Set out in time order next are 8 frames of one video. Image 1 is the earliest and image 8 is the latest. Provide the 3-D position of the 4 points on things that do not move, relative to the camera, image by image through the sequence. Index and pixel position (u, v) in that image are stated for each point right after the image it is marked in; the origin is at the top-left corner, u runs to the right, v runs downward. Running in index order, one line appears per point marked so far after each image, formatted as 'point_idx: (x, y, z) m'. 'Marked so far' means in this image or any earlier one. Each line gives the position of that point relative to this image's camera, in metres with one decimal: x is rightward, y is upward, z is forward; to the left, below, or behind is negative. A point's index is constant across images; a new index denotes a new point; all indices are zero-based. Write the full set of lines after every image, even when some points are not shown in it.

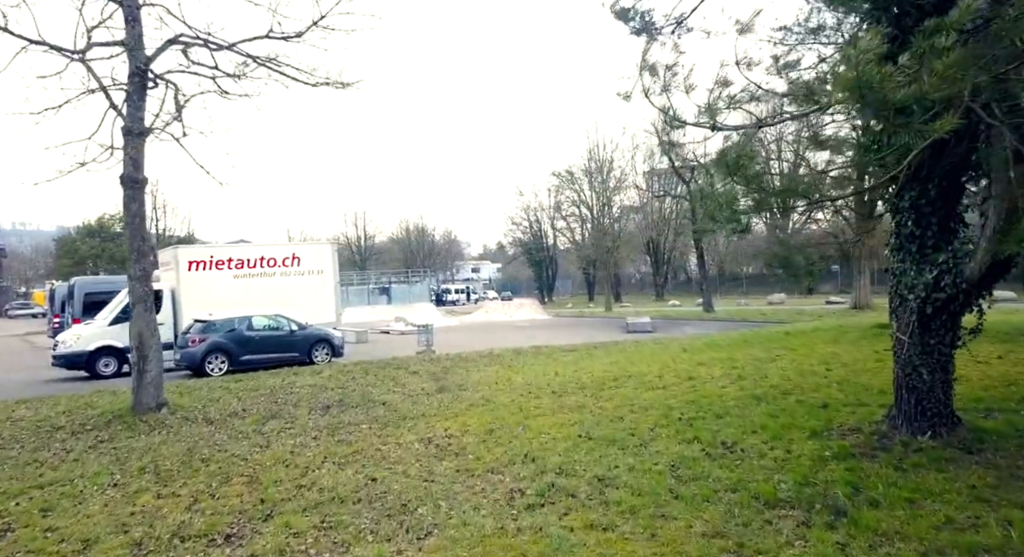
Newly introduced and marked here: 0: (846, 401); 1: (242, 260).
0: (+4.1, -1.5, +8.6) m
1: (-6.8, +0.4, +17.9) m
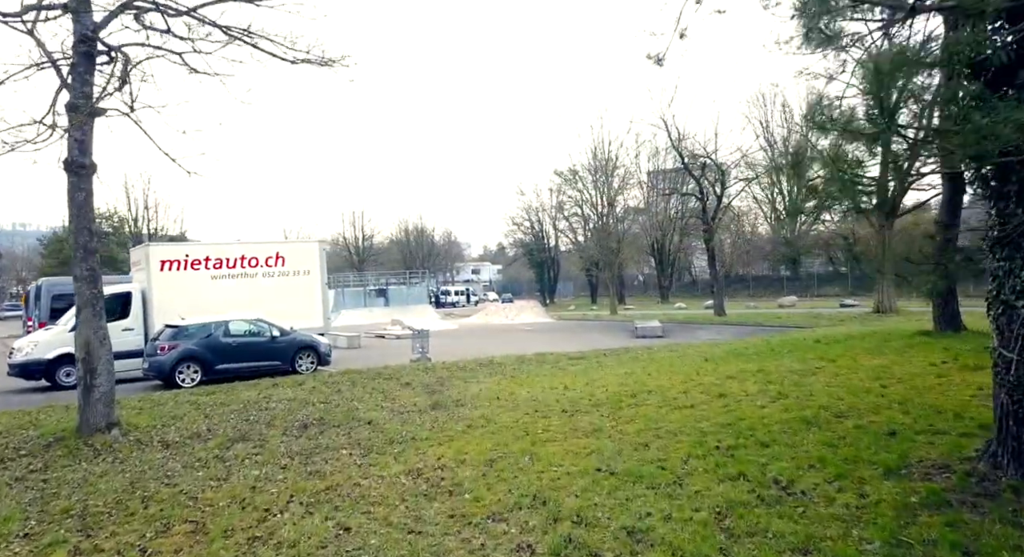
0: (+4.1, -1.5, +7.2) m
1: (-6.8, +0.4, +16.5) m
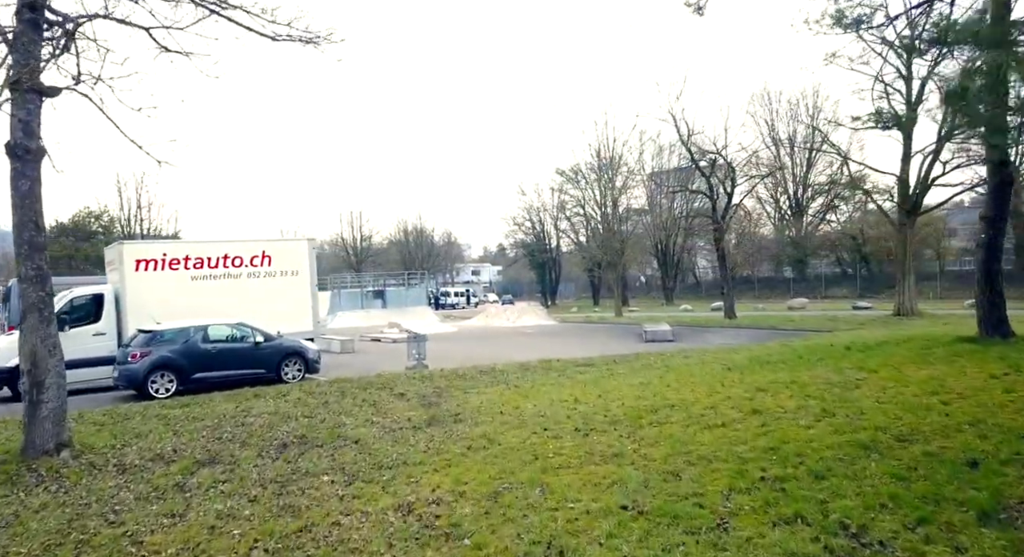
0: (+4.2, -1.5, +6.0) m
1: (-6.7, +0.4, +15.3) m
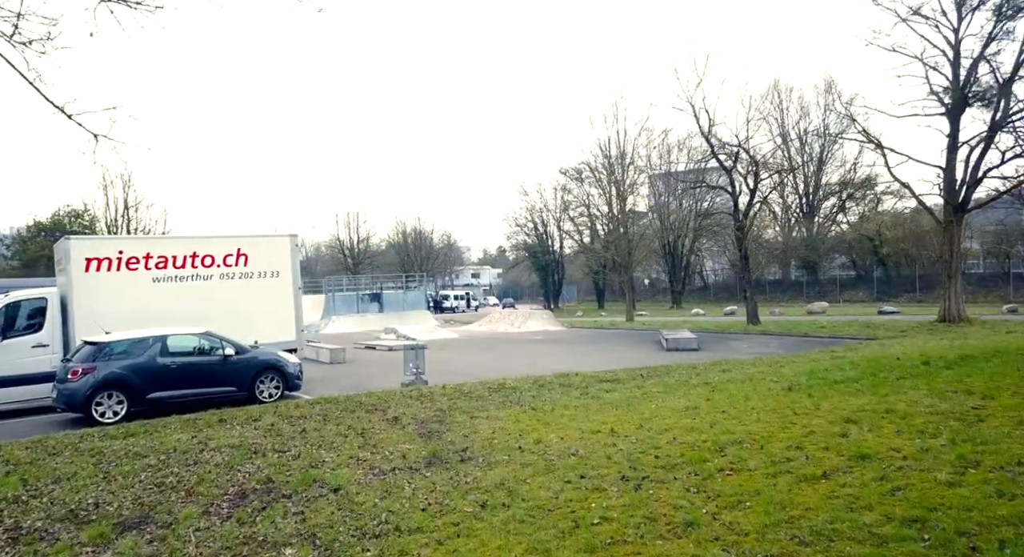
0: (+4.5, -1.5, +4.0) m
1: (-6.5, +0.4, +13.3) m
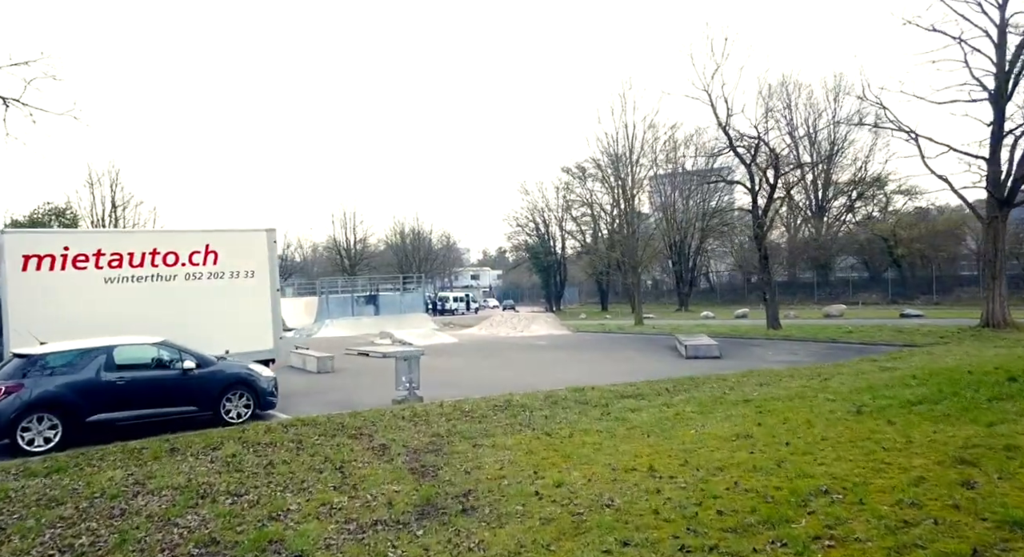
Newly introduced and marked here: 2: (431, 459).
0: (+4.6, -1.5, +2.3) m
1: (-6.3, +0.4, +11.5) m
2: (-0.9, -2.0, +8.0) m
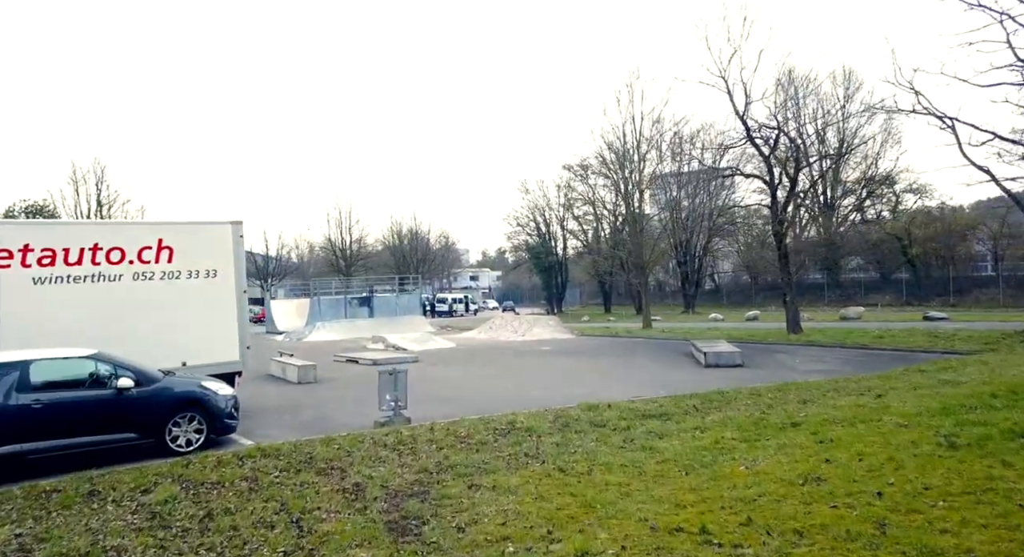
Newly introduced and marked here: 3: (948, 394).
0: (+4.7, -1.5, +0.5) m
1: (-6.3, +0.4, +9.8) m
2: (-0.9, -2.0, +6.3) m
3: (+6.2, -1.6, +10.0) m
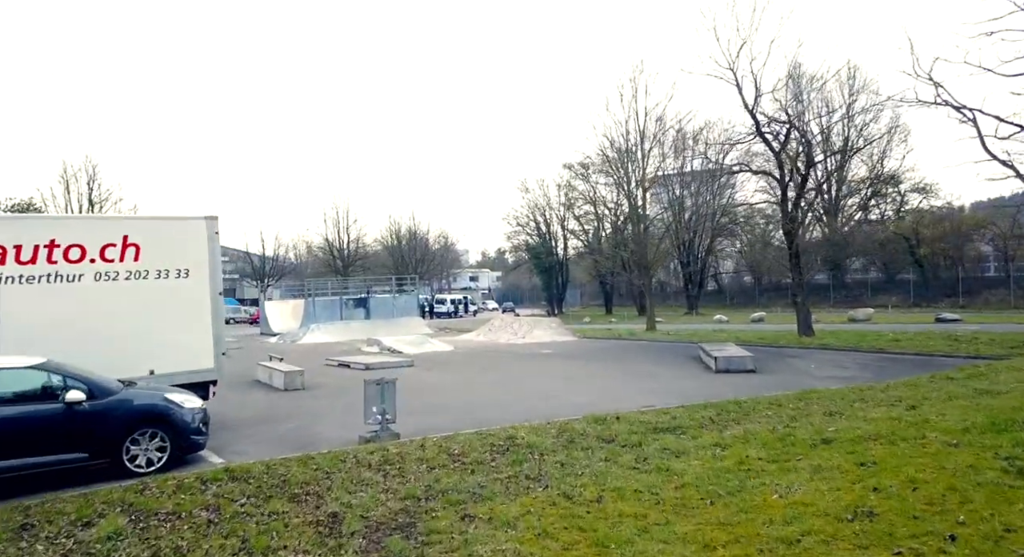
0: (+4.7, -1.5, -0.4) m
1: (-6.3, +0.4, +8.9) m
2: (-0.9, -2.0, +5.4) m
3: (+6.1, -1.6, +9.0) m
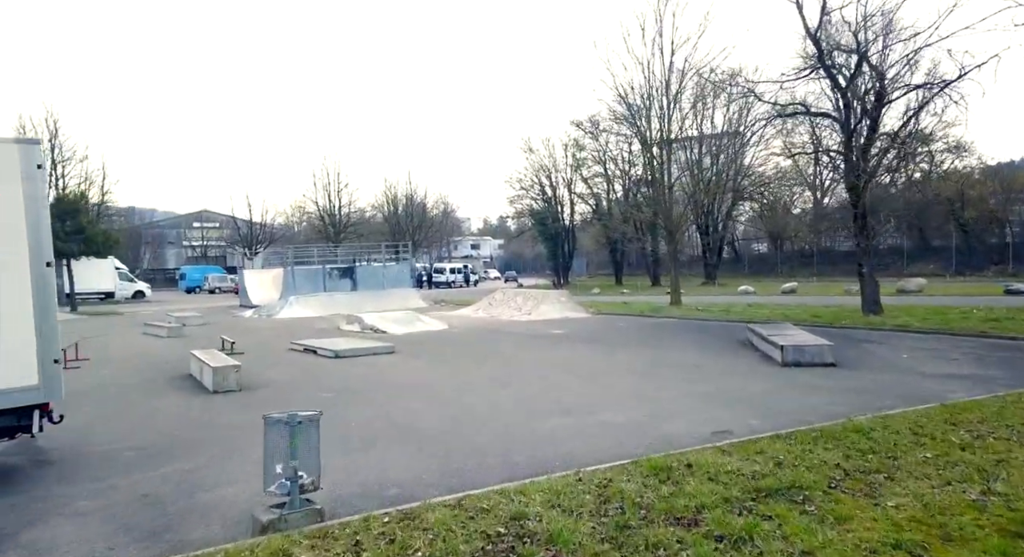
0: (+4.7, -1.6, -4.2) m
1: (-6.2, +0.6, +5.0) m
2: (-0.8, -1.9, +1.6) m
3: (+6.2, -1.3, +5.2) m
